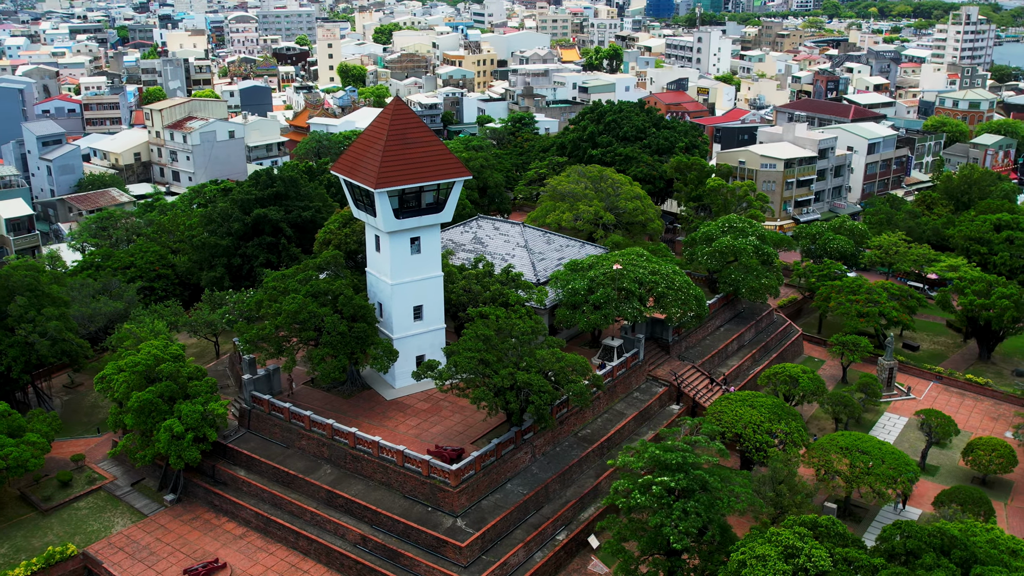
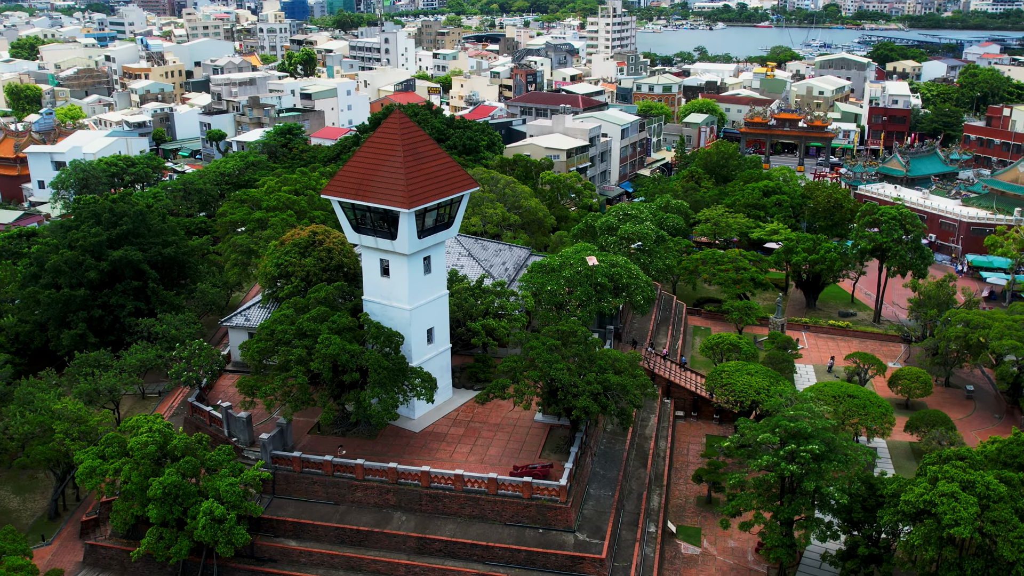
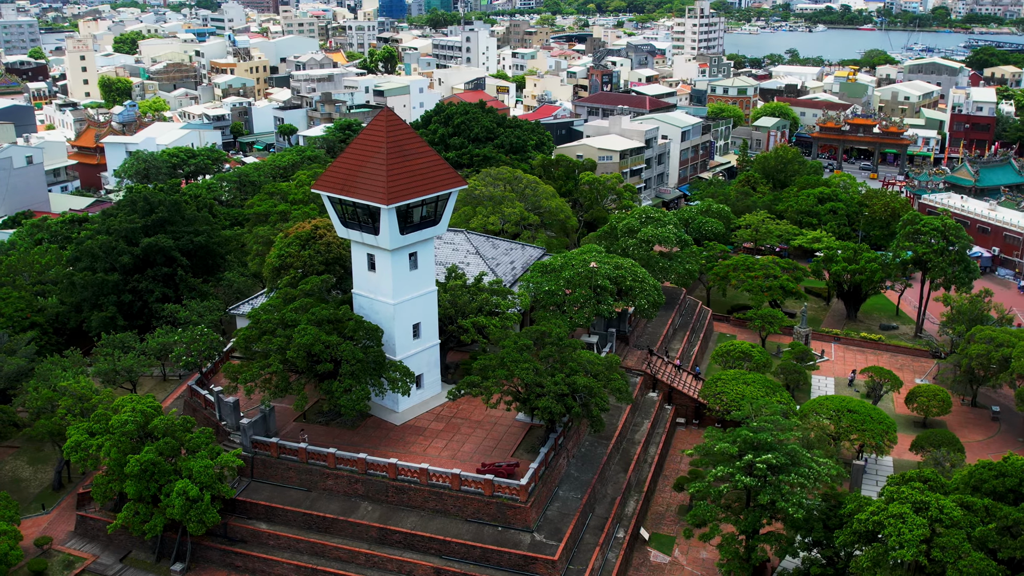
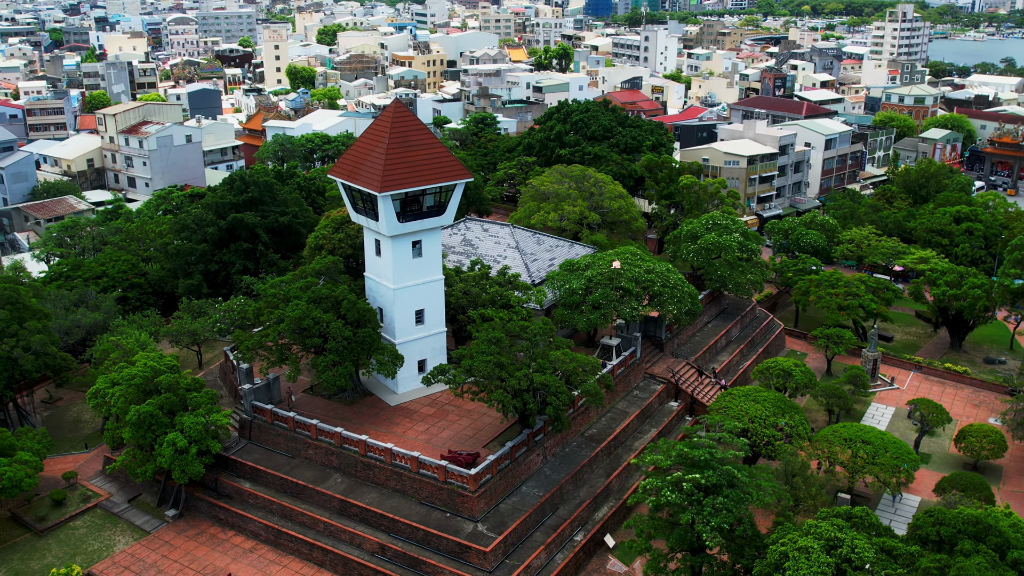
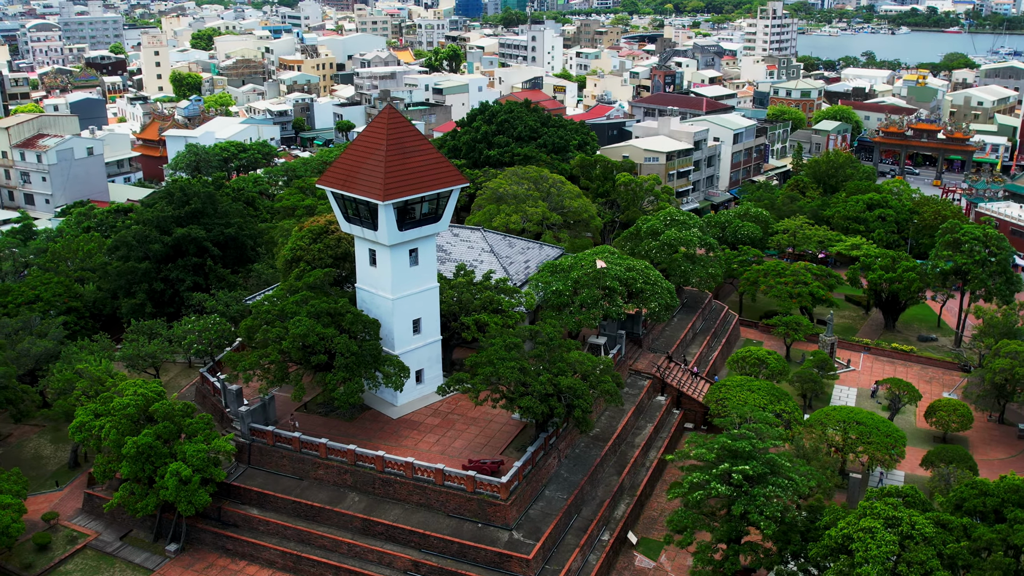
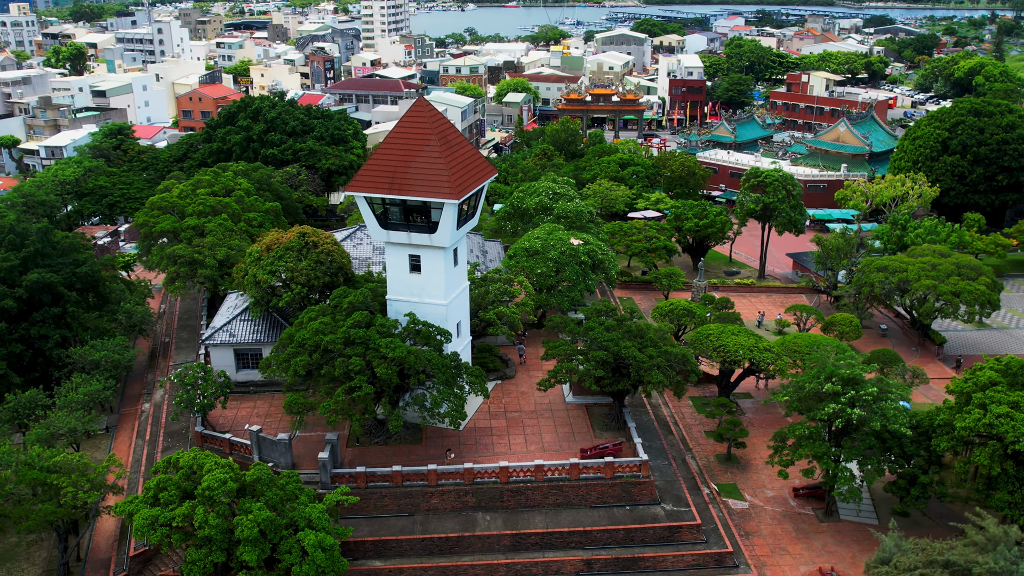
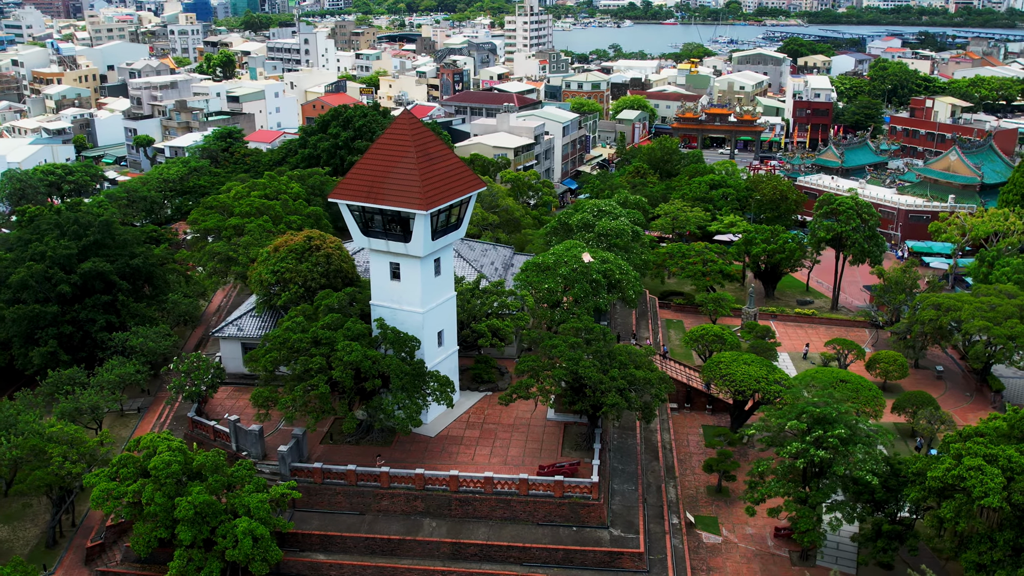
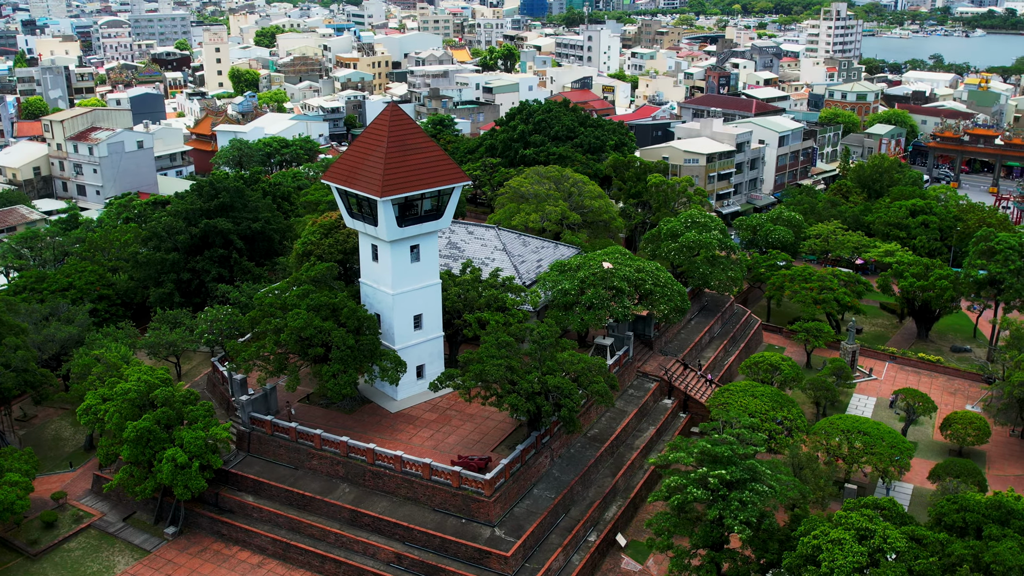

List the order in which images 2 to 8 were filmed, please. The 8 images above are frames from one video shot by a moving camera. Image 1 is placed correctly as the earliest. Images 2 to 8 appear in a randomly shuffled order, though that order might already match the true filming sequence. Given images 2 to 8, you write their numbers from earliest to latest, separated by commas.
4, 8, 5, 3, 2, 7, 6
